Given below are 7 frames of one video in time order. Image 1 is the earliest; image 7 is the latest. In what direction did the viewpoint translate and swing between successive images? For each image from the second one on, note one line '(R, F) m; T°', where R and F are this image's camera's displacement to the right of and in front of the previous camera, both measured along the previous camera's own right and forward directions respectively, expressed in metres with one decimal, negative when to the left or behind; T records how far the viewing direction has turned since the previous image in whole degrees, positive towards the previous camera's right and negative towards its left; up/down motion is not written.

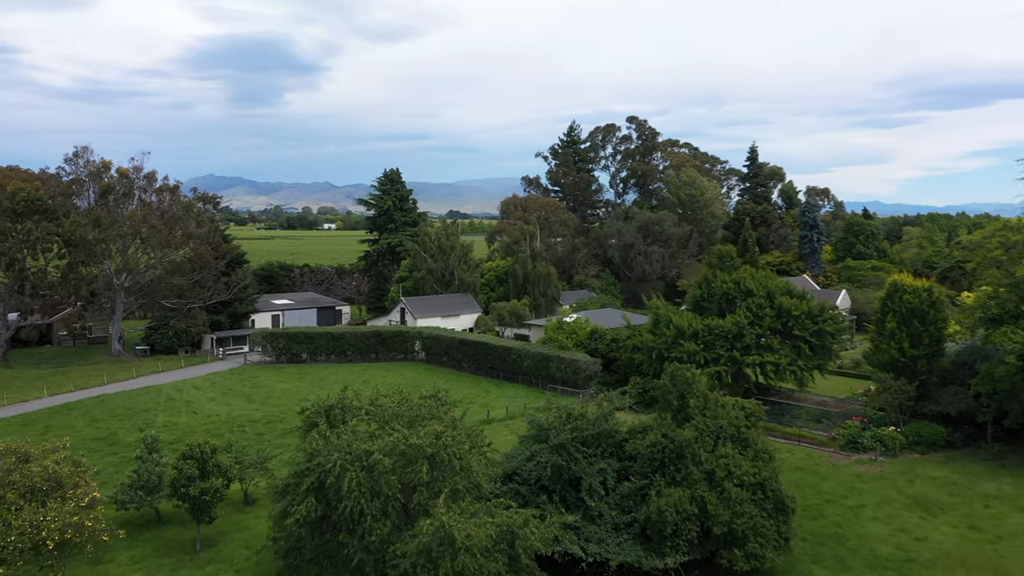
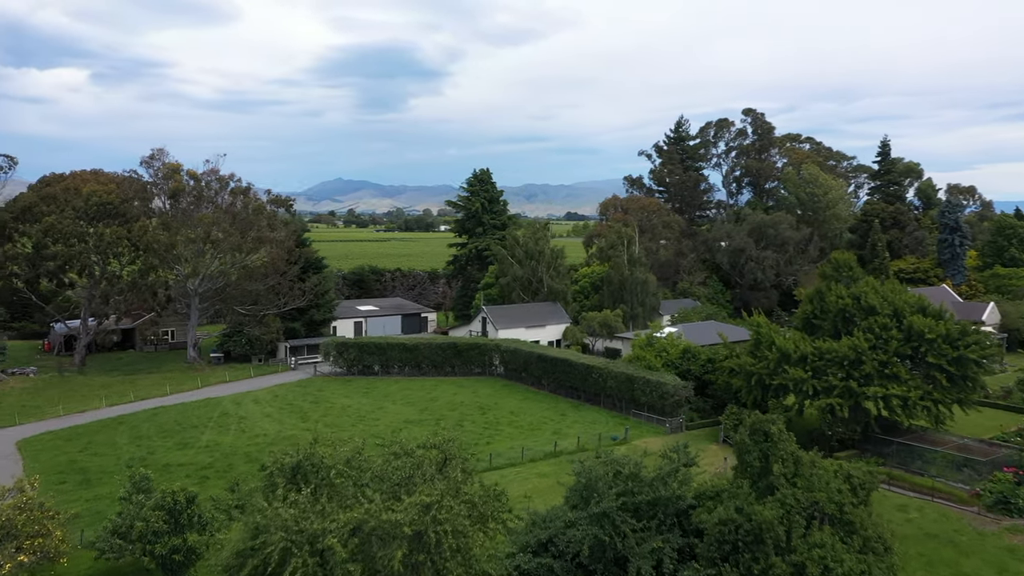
(+1.4, +3.7) m; -8°
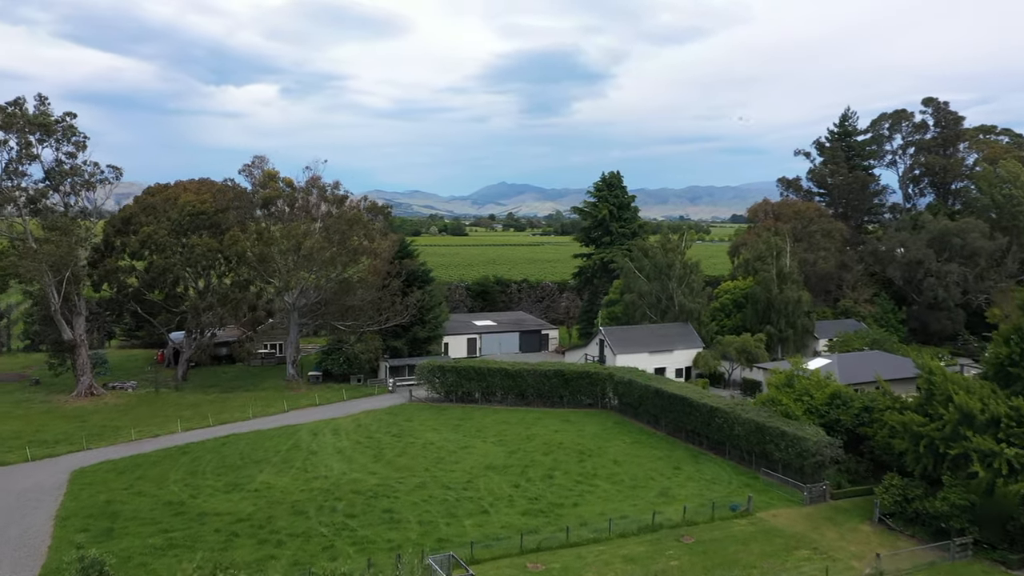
(+1.8, +4.8) m; -11°
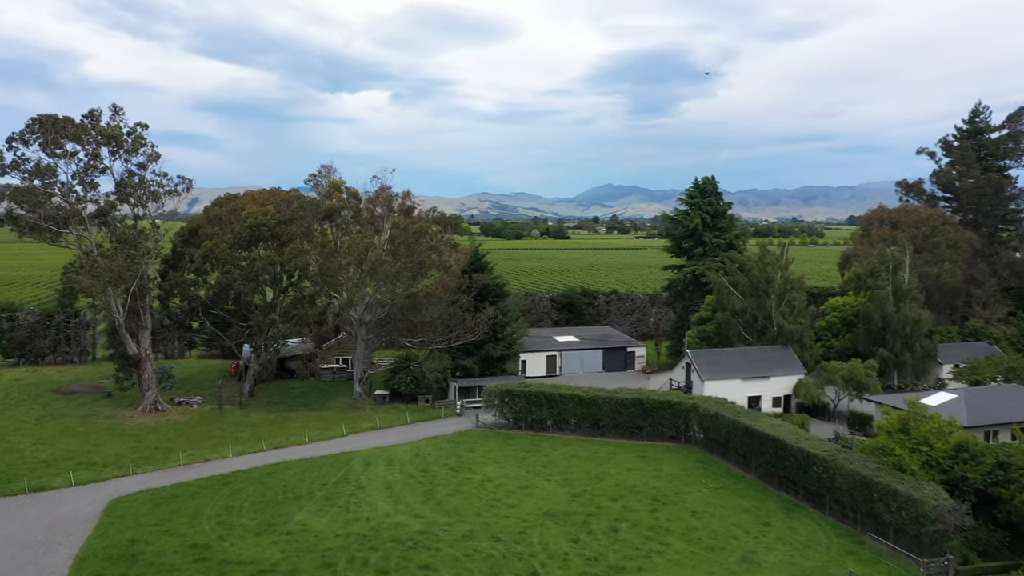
(+1.1, +2.9) m; -7°
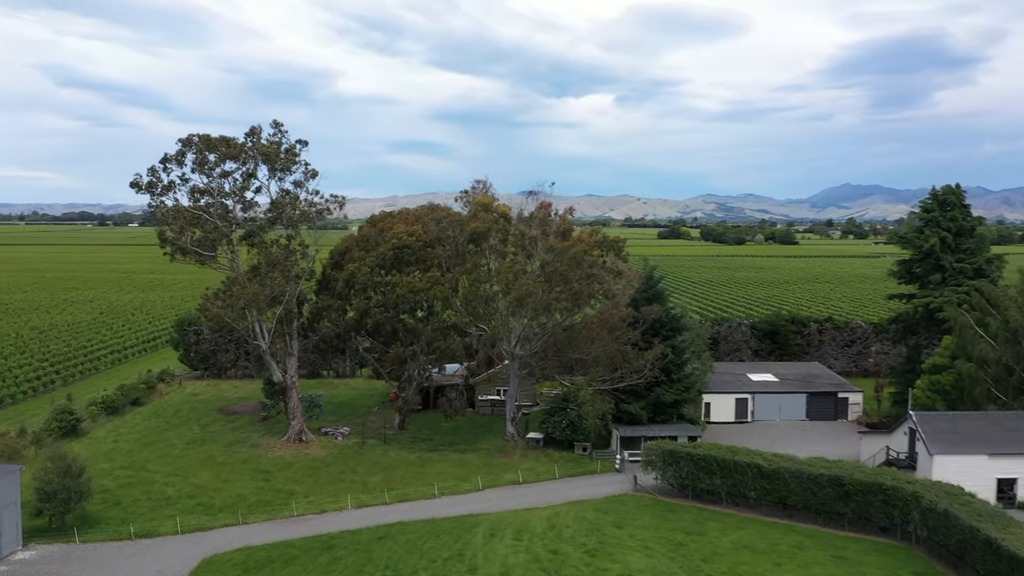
(+1.8, +5.0) m; -15°
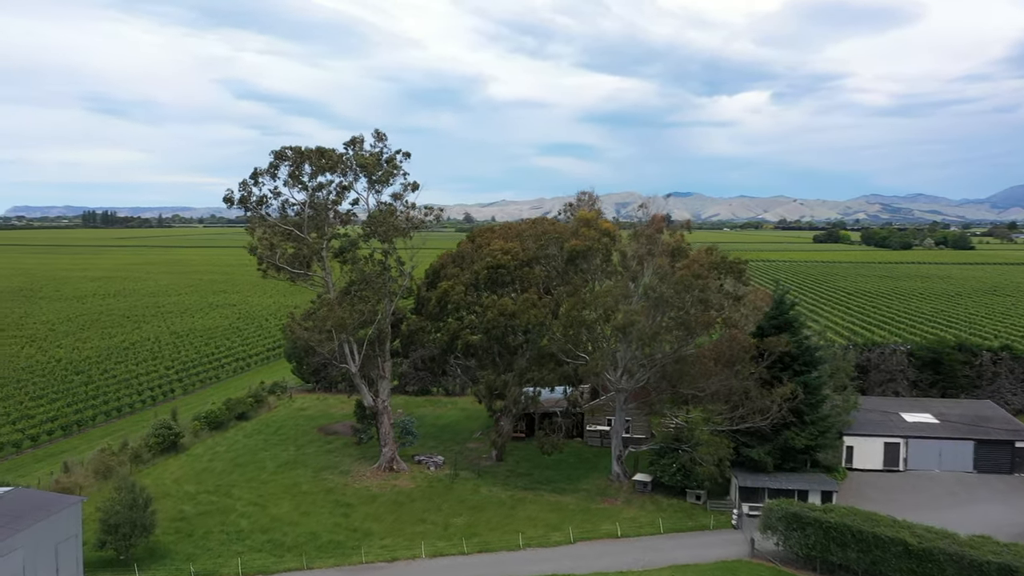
(+1.4, +3.1) m; -10°
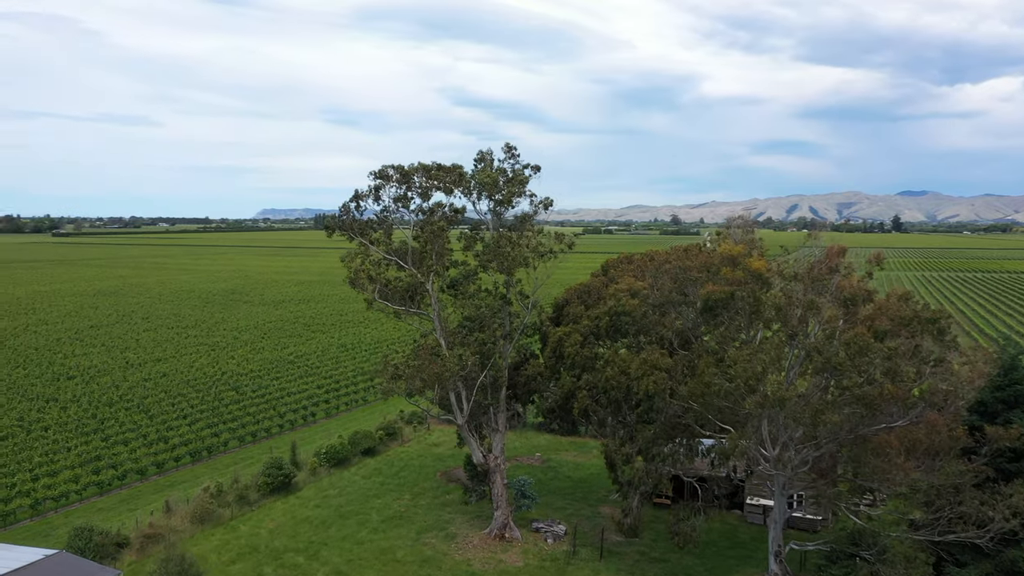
(+2.2, +5.2) m; -14°
